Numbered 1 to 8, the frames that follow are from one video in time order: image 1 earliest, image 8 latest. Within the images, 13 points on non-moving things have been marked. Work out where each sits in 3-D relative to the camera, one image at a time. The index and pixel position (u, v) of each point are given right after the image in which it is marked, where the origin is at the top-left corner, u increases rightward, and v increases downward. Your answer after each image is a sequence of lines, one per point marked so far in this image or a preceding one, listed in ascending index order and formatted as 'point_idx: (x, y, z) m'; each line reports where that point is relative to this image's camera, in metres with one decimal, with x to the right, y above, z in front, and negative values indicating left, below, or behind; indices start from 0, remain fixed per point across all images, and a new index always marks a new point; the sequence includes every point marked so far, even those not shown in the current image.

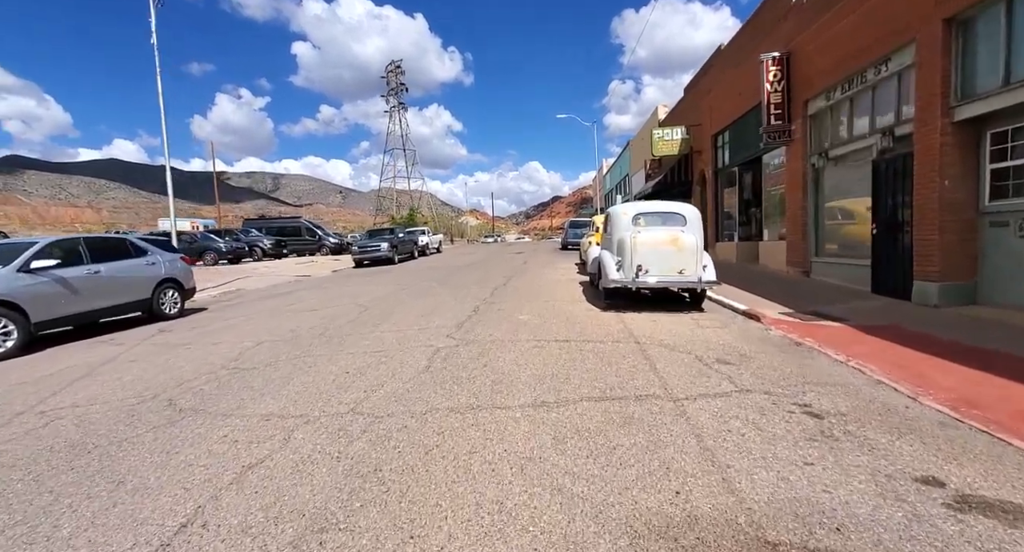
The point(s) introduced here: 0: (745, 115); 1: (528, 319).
0: (+7.1, +4.9, +14.7) m
1: (+0.3, -0.8, +8.3) m
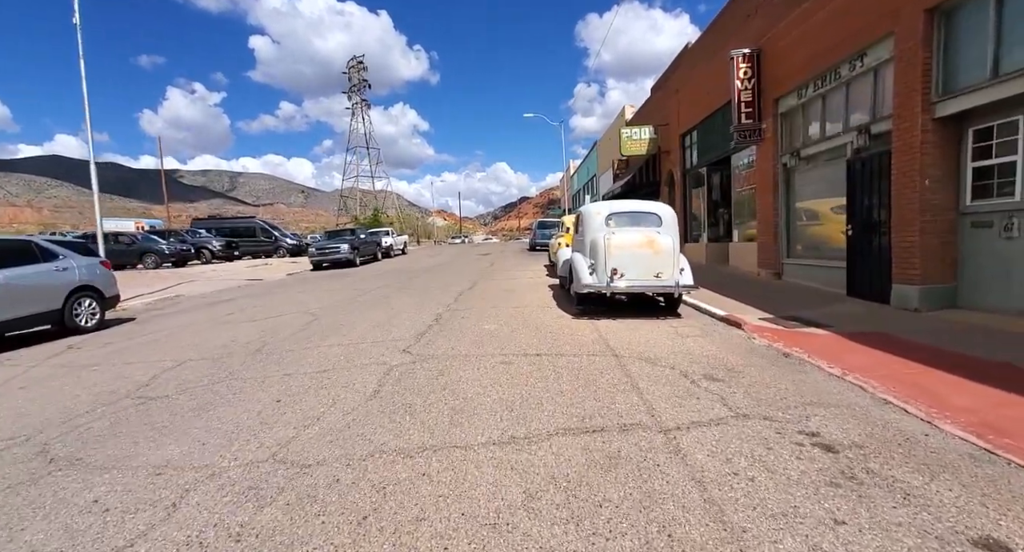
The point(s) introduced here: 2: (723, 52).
0: (+6.0, +4.8, +14.5) m
1: (-0.3, -0.8, +7.6) m
2: (+5.9, +6.3, +13.6) m
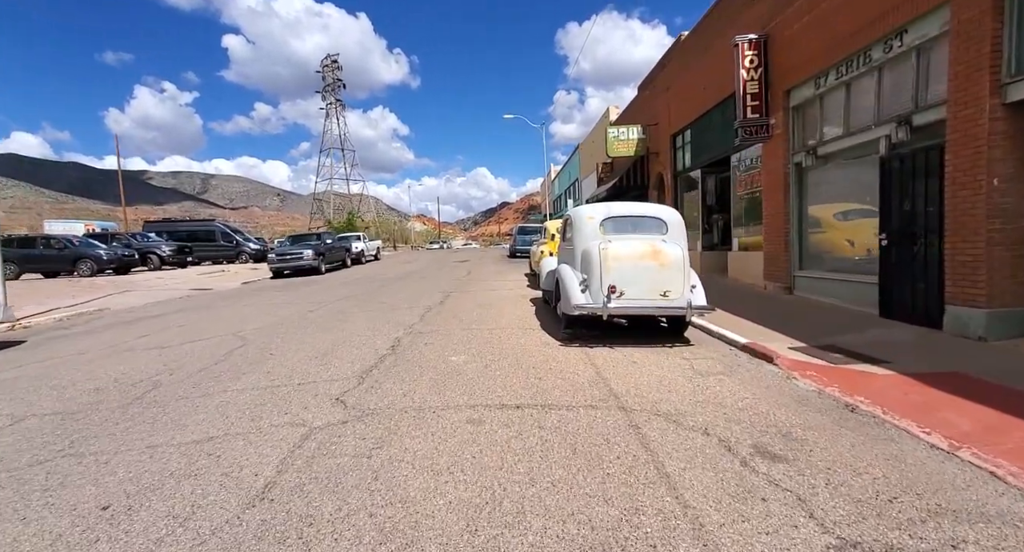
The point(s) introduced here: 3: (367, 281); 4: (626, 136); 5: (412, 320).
0: (+5.4, +4.5, +13.2) m
1: (-0.6, -1.1, +6.0) m
2: (+5.4, +6.0, +12.4) m
3: (-5.5, -0.2, +18.5) m
4: (+4.3, +5.3, +18.5) m
5: (-1.9, -0.8, +9.0) m
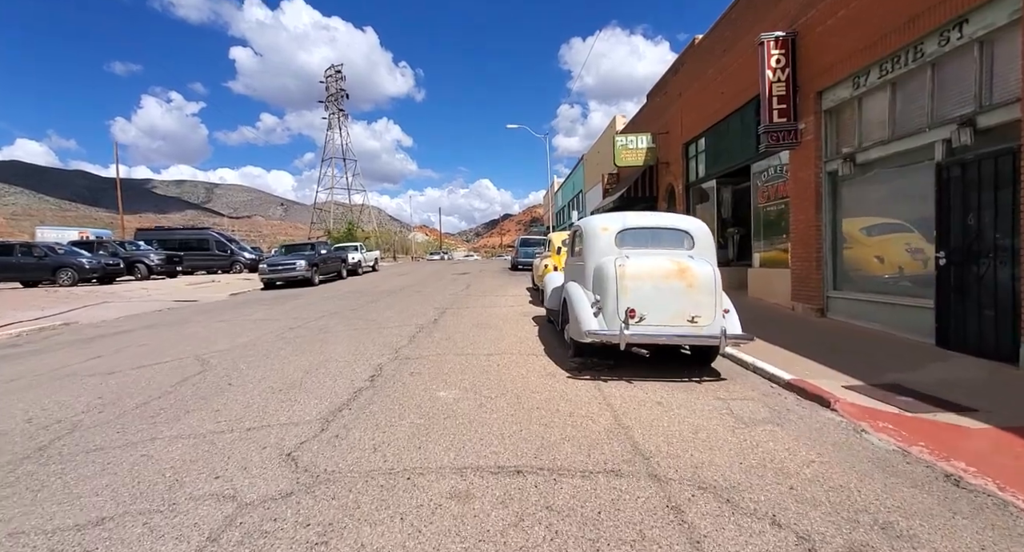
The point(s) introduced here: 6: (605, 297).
0: (+5.5, +4.0, +12.3) m
1: (-0.6, -1.3, +5.0) m
2: (+5.5, +5.6, +11.5) m
3: (-5.5, -0.6, +17.5) m
4: (+4.4, +4.8, +17.6) m
5: (-1.8, -1.1, +8.0) m
6: (+1.1, -0.3, +5.7) m
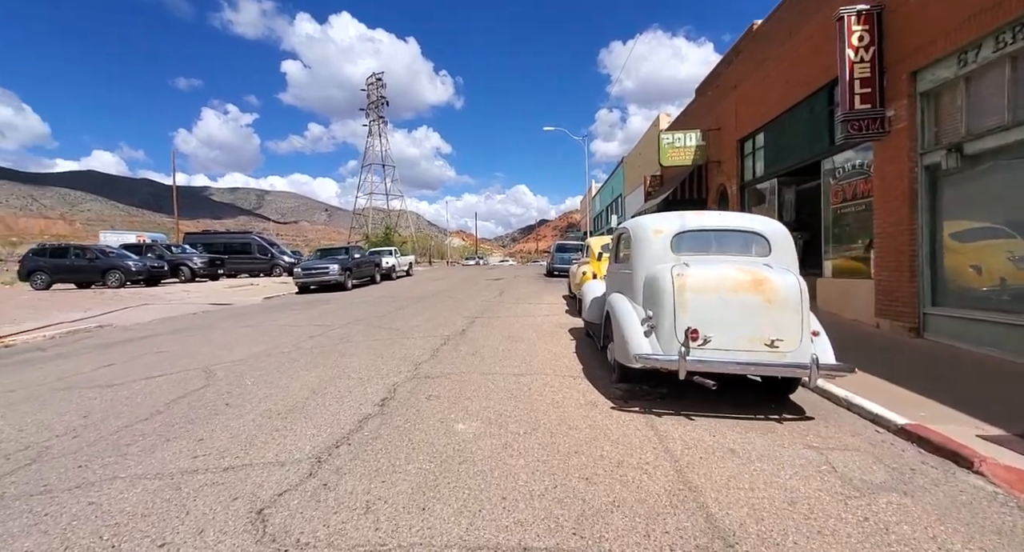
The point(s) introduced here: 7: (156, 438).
0: (+6.4, +3.8, +11.0) m
1: (-0.3, -1.4, +4.1) m
2: (+6.3, +5.3, +10.2) m
3: (-4.3, -0.8, +17.0) m
4: (+5.7, +4.5, +16.4) m
5: (-1.3, -1.2, +7.3) m
6: (+1.4, -0.4, +4.7) m
7: (-3.2, -1.4, +4.3) m
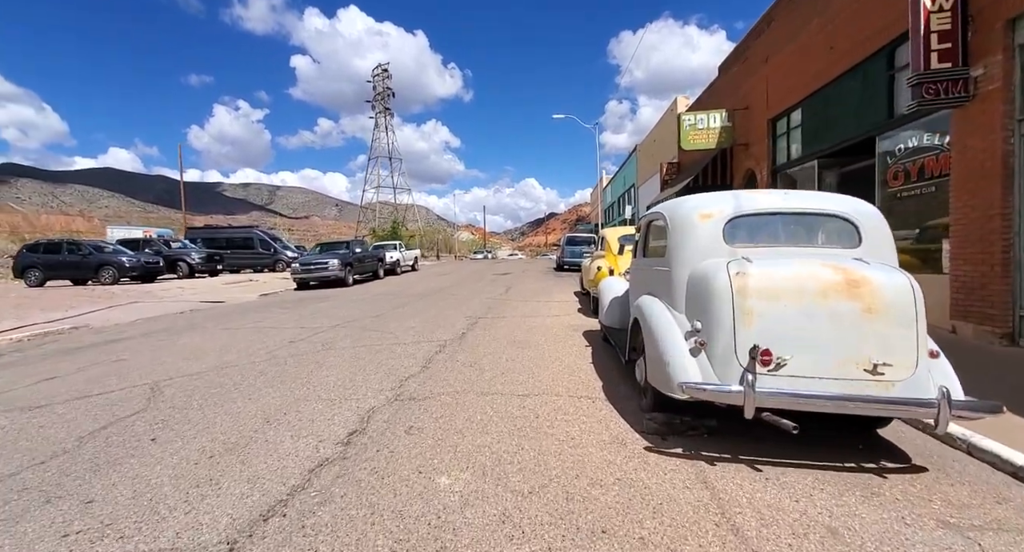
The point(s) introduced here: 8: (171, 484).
0: (+6.5, +3.9, +9.6) m
1: (-0.3, -1.4, +3.0) m
2: (+6.4, +5.4, +8.9) m
3: (-4.0, -0.7, +15.9) m
4: (+5.9, +4.7, +15.0) m
5: (-1.3, -1.2, +6.1) m
6: (+1.4, -0.4, +3.5) m
7: (-3.1, -1.4, +3.2) m
8: (-2.3, -1.4, +3.3) m
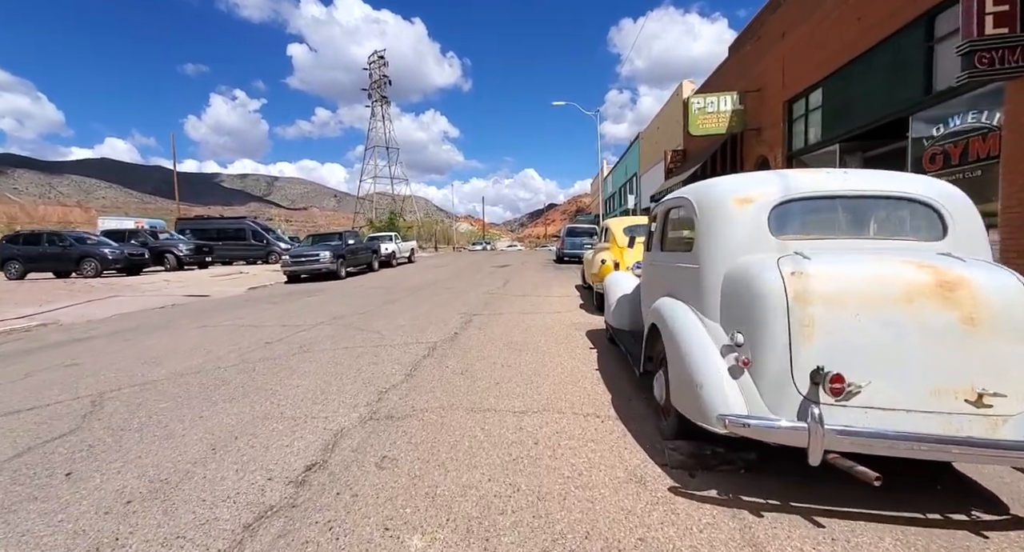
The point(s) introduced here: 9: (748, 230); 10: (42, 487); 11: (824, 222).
0: (+6.4, +4.0, +8.8) m
1: (-0.4, -1.4, +2.2) m
2: (+6.3, +5.5, +8.0) m
3: (-4.1, -0.4, +15.1) m
4: (+5.9, +4.9, +14.2) m
5: (-1.3, -1.2, +5.4) m
6: (+1.4, -0.4, +2.7) m
7: (-3.2, -1.5, +2.5) m
8: (-2.4, -1.4, +2.6) m
9: (+1.5, +0.3, +3.1) m
10: (-3.1, -1.4, +3.2) m
11: (+2.0, +0.4, +3.1) m
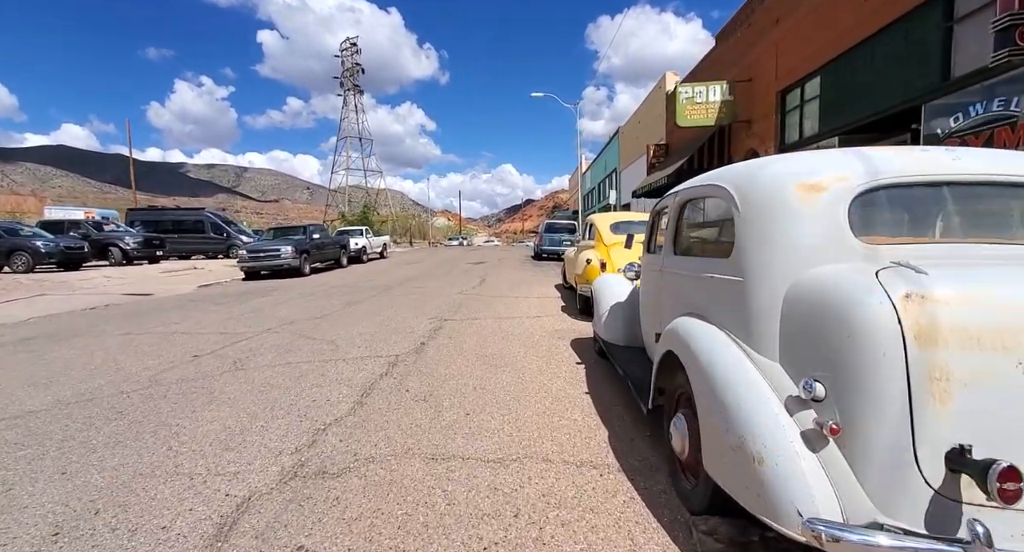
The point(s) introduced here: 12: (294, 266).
0: (+6.1, +4.0, +8.0) m
1: (-0.5, -1.5, +1.2) m
2: (+6.0, +5.5, +7.2) m
3: (-4.8, -0.4, +13.9) m
4: (+5.2, +4.9, +13.4) m
5: (-1.6, -1.2, +4.3) m
6: (+1.3, -0.4, +1.8) m
7: (-3.3, -1.5, +1.3) m
8: (-2.5, -1.5, +1.5) m
9: (+1.4, +0.2, +2.2) m
10: (-3.3, -1.5, +2.1) m
11: (+1.9, +0.3, +2.2) m
12: (-8.7, +0.4, +19.4) m
